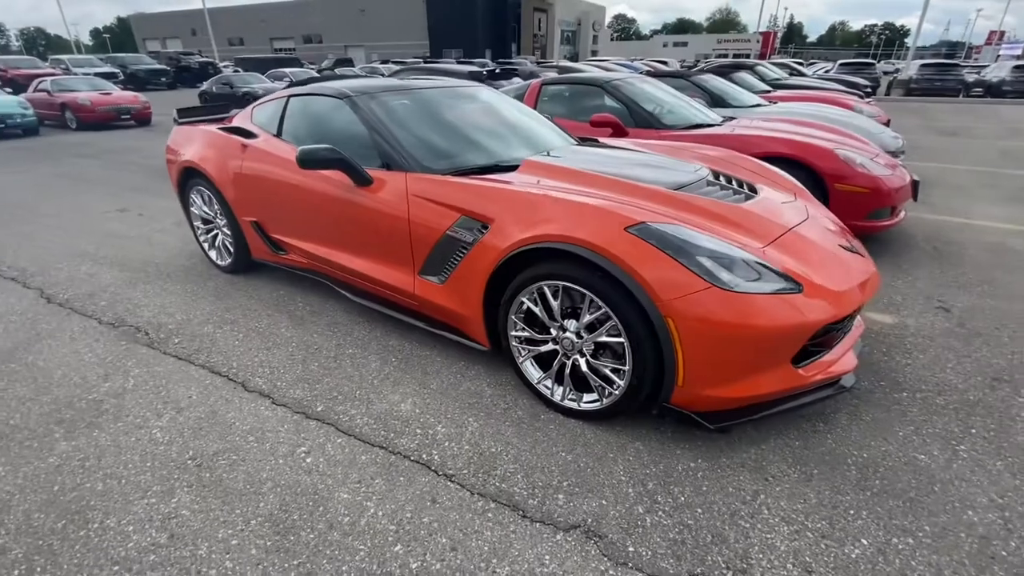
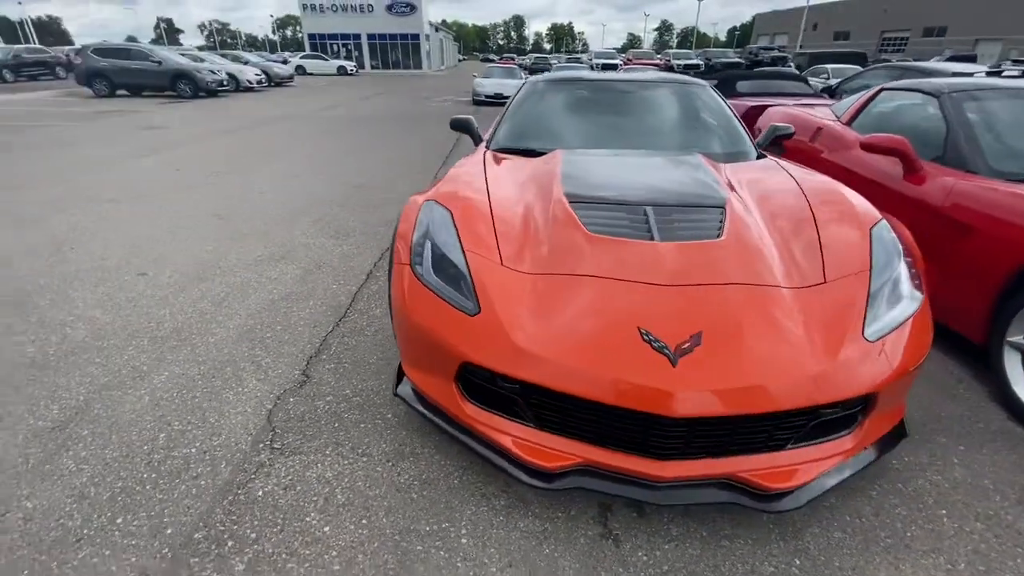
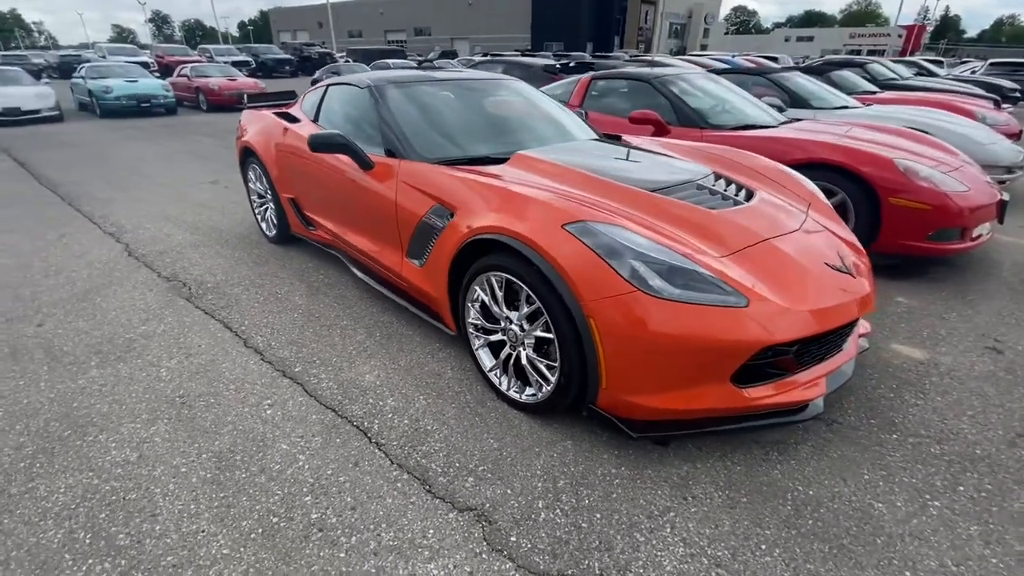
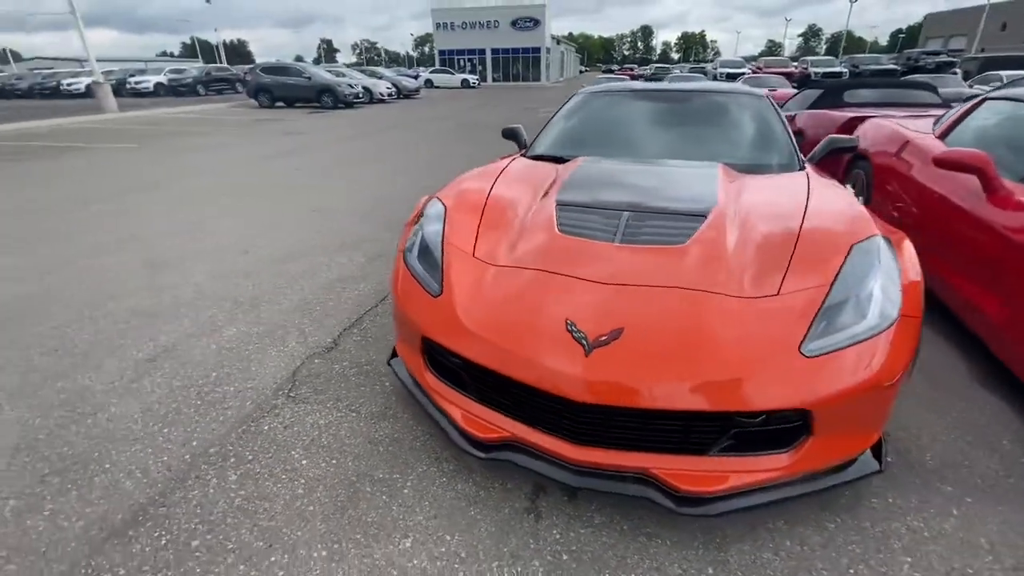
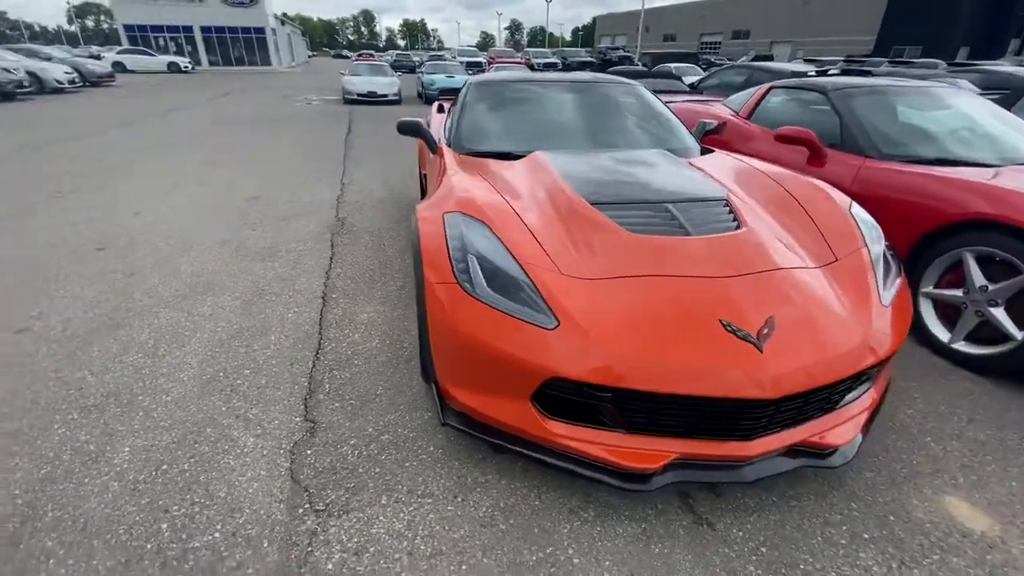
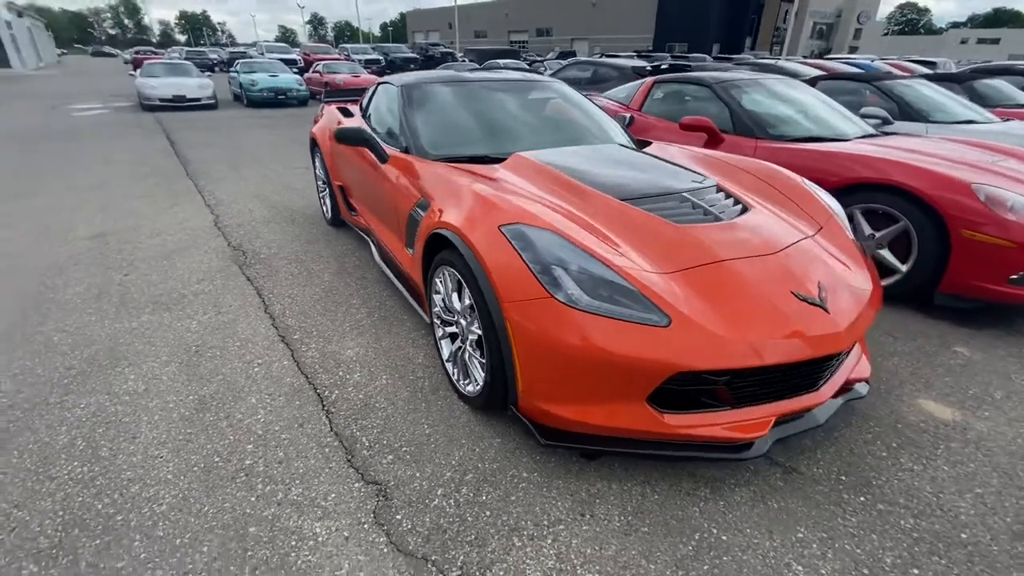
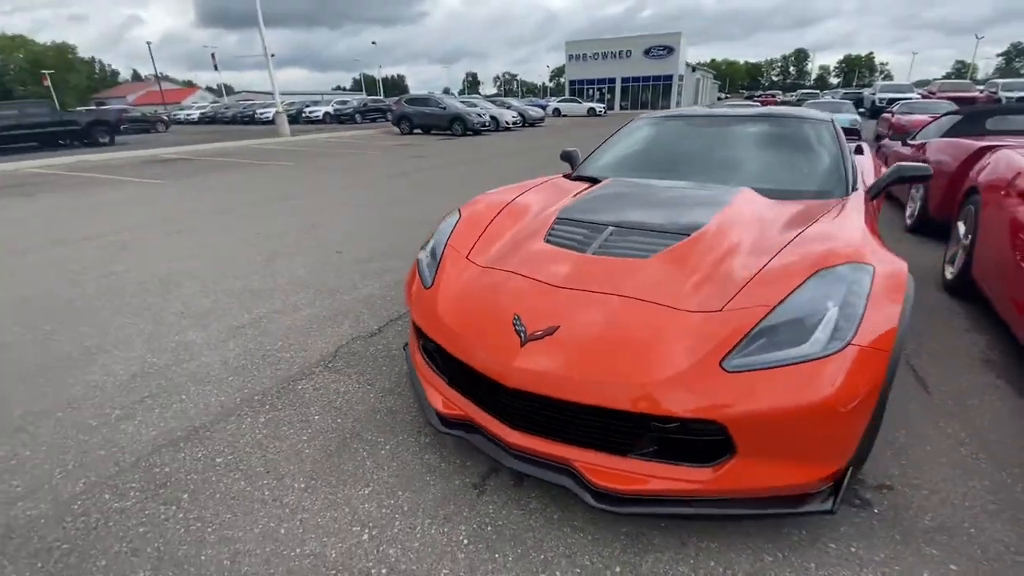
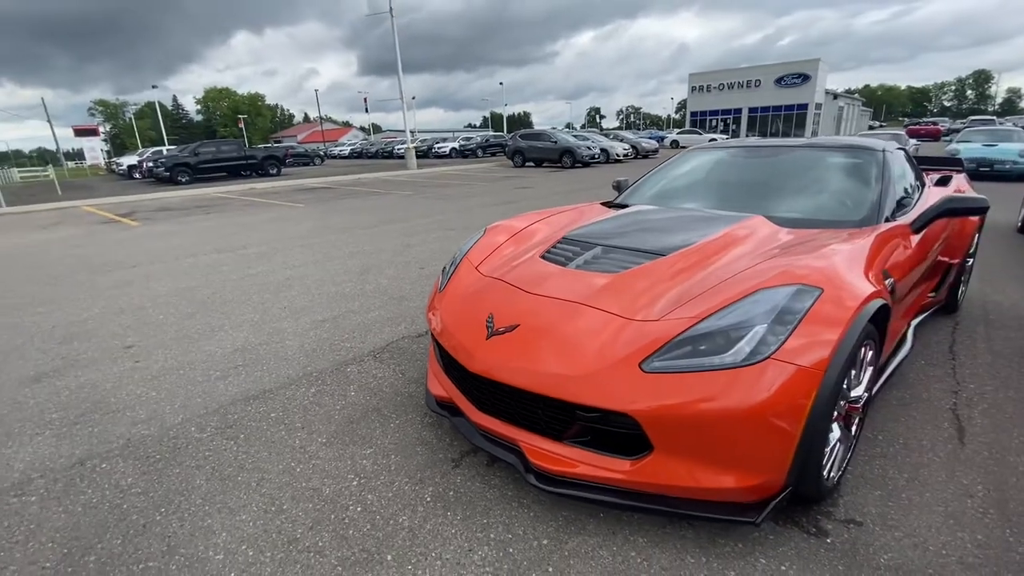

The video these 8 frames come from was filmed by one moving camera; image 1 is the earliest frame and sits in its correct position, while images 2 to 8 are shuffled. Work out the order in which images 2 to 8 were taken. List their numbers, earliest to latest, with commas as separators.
3, 6, 5, 2, 4, 7, 8
